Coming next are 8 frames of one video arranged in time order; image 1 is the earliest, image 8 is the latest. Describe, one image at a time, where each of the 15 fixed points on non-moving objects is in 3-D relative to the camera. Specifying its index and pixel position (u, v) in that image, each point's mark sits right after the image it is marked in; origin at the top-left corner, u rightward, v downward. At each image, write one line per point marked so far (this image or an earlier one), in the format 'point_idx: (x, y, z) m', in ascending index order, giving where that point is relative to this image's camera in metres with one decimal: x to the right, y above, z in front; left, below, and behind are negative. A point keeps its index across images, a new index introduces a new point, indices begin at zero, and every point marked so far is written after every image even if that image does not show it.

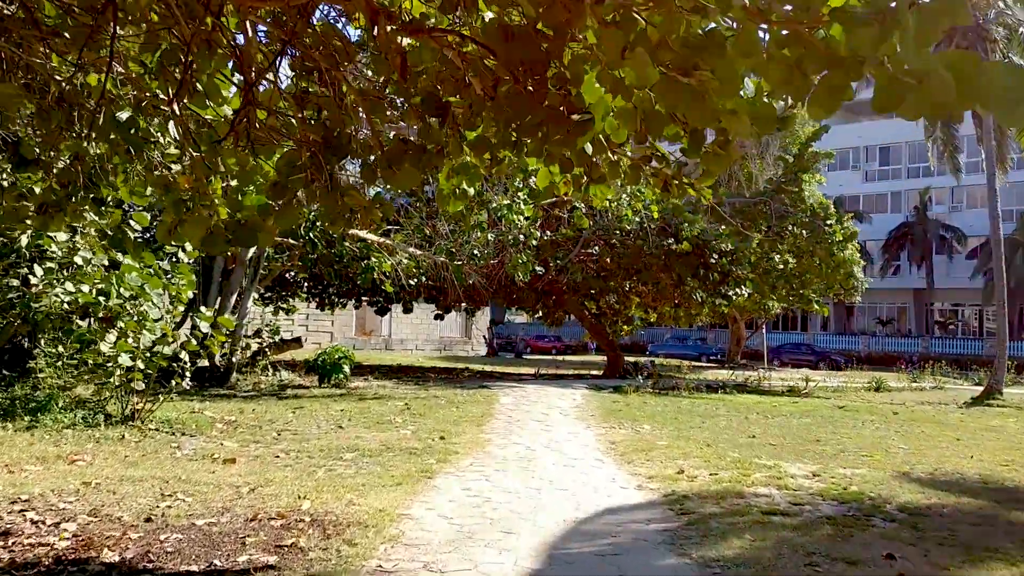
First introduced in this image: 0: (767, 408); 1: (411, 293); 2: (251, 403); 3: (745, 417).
0: (+3.5, -1.6, +13.6) m
1: (-1.8, -0.1, +18.0) m
2: (-2.8, -1.2, +10.7) m
3: (+2.8, -1.6, +12.0) m
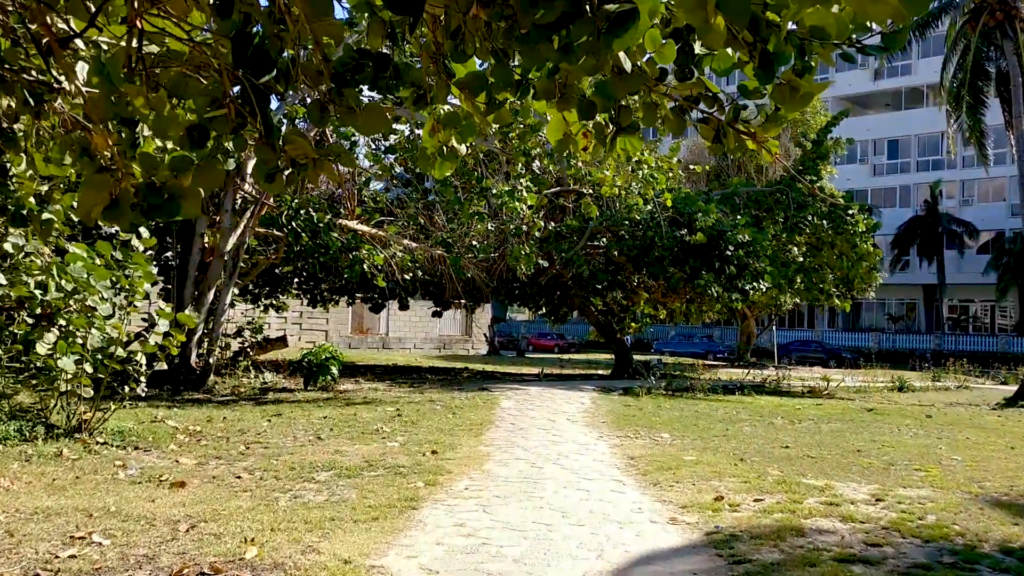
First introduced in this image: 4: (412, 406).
0: (+3.5, -1.6, +12.5) m
1: (-1.8, 0.0, +17.0) m
2: (-2.8, -1.2, +9.7) m
3: (+2.8, -1.5, +10.9) m
4: (-1.1, -1.3, +10.7) m
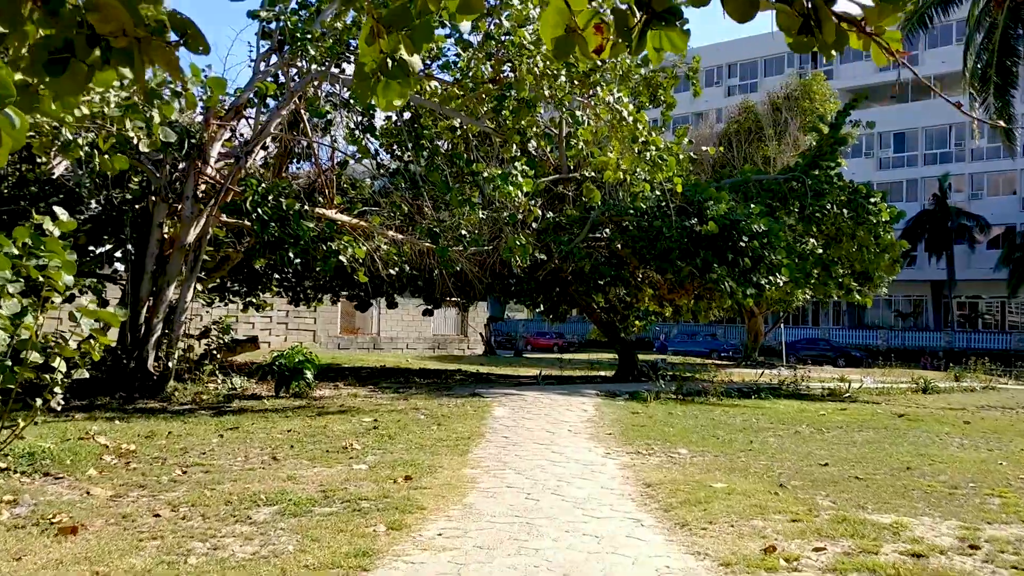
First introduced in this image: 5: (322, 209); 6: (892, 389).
0: (+3.4, -1.5, +11.3) m
1: (-1.8, +0.1, +15.7) m
2: (-2.9, -1.1, +8.4) m
3: (+2.8, -1.4, +9.7) m
4: (-1.1, -1.2, +9.5) m
5: (-2.3, +1.0, +12.2) m
6: (+6.2, -1.6, +16.2) m
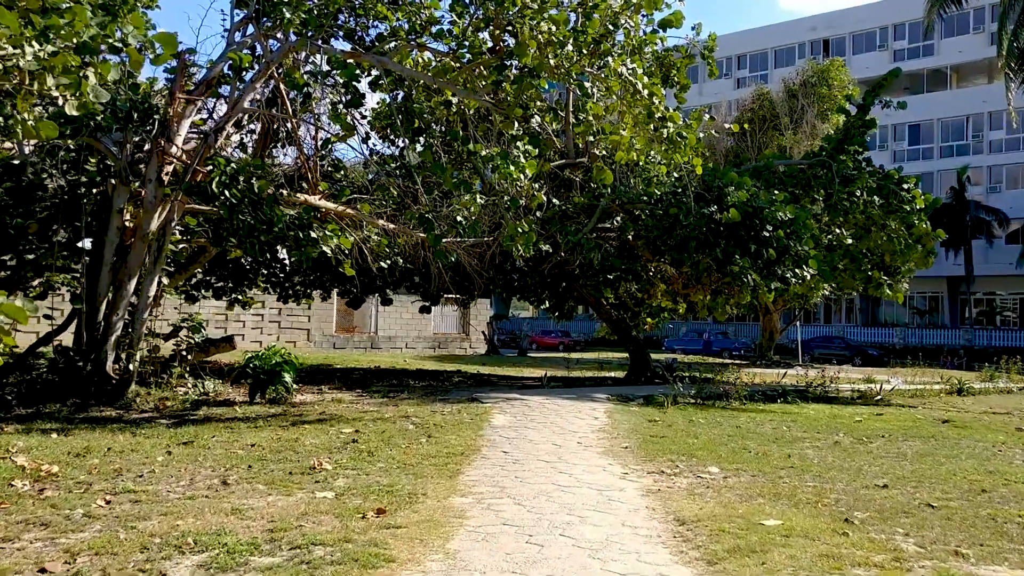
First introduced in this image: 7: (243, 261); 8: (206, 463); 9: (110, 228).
0: (+3.5, -1.4, +10.1) m
1: (-1.8, +0.1, +14.6) m
2: (-2.9, -1.1, +7.3) m
3: (+2.8, -1.3, +8.5) m
4: (-1.1, -1.2, +8.3) m
5: (-2.3, +1.0, +11.0) m
6: (+6.2, -1.6, +15.0) m
7: (-4.0, +0.4, +14.9) m
8: (-1.9, -1.1, +6.2) m
9: (-3.9, +0.6, +9.6) m
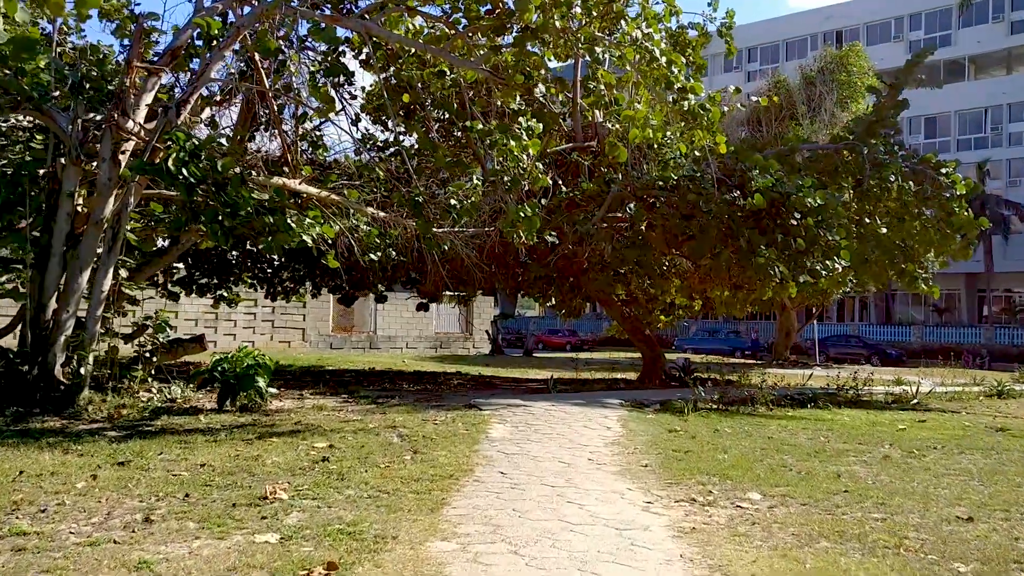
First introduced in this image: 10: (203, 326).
0: (+3.5, -1.3, +9.0) m
1: (-1.8, +0.2, +13.5) m
2: (-2.9, -1.0, +6.2) m
3: (+2.8, -1.3, +7.3) m
4: (-1.1, -1.1, +7.2) m
5: (-2.3, +1.1, +9.9) m
6: (+6.3, -1.5, +13.9) m
7: (-4.0, +0.5, +13.8) m
8: (-1.9, -1.0, +5.1) m
9: (-3.9, +0.6, +8.5) m
10: (-6.1, -0.8, +19.7) m
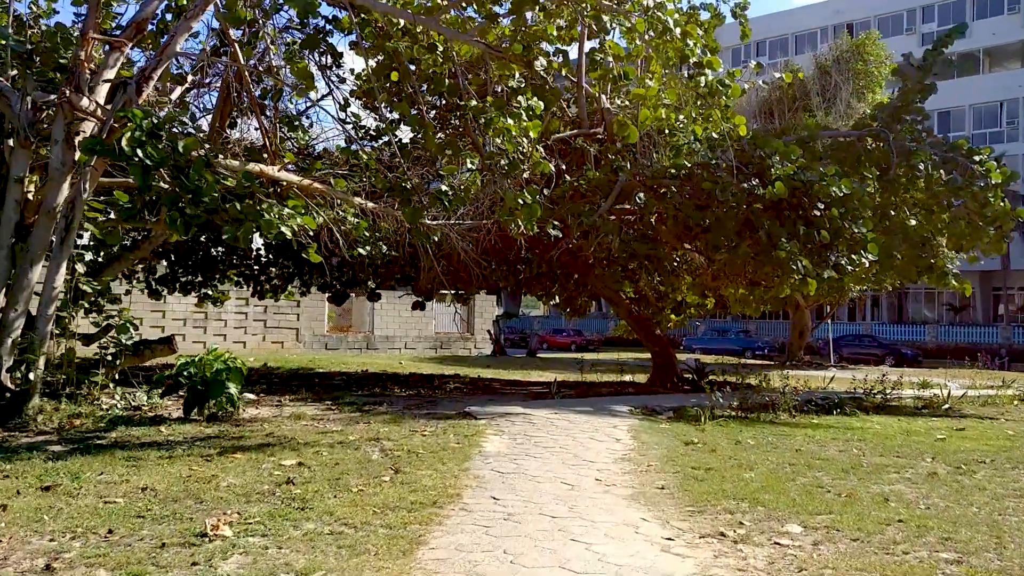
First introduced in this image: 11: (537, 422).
0: (+3.5, -1.3, +8.1) m
1: (-1.8, +0.2, +12.6) m
2: (-2.9, -1.0, +5.3) m
3: (+2.8, -1.2, +6.5) m
4: (-1.1, -1.1, +6.3) m
5: (-2.3, +1.1, +9.1) m
6: (+6.3, -1.4, +13.0) m
7: (-4.0, +0.5, +12.9) m
8: (-1.9, -1.0, +4.2) m
9: (-3.9, +0.7, +7.7) m
10: (-6.1, -0.7, +18.8) m
11: (+0.2, -1.1, +8.1) m
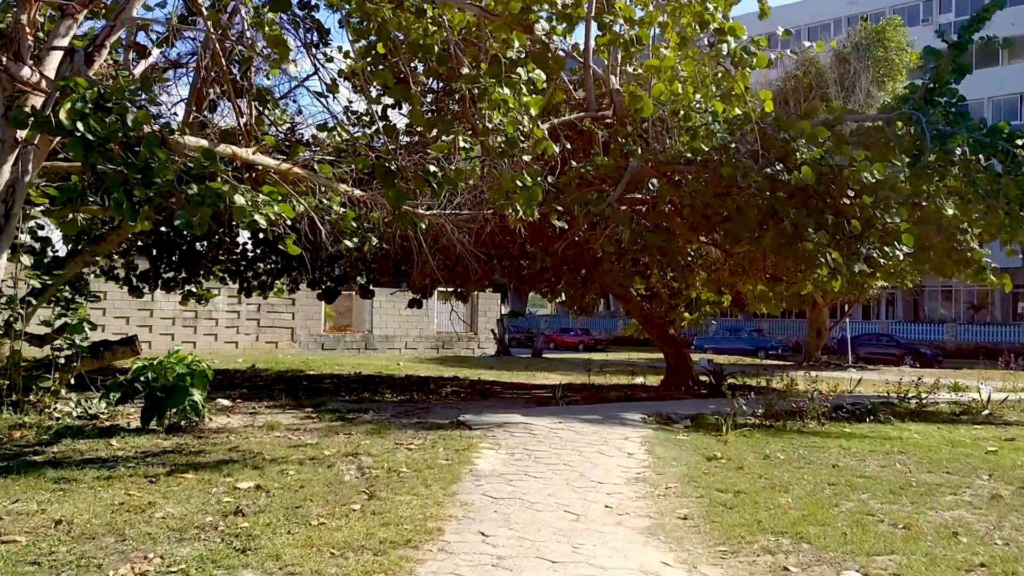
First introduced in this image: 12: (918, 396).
0: (+3.5, -1.2, +7.2) m
1: (-1.7, +0.3, +11.7) m
2: (-2.9, -1.0, +4.5) m
3: (+2.7, -1.2, +5.5) m
4: (-1.2, -1.0, +5.5) m
5: (-2.3, +1.2, +8.2) m
6: (+6.3, -1.4, +12.0) m
7: (-3.9, +0.5, +12.1) m
8: (-2.0, -1.0, +3.4) m
9: (-3.9, +0.7, +6.8) m
10: (-6.0, -0.7, +18.0) m
11: (+0.2, -1.0, +7.2) m
12: (+4.6, -1.2, +11.4) m
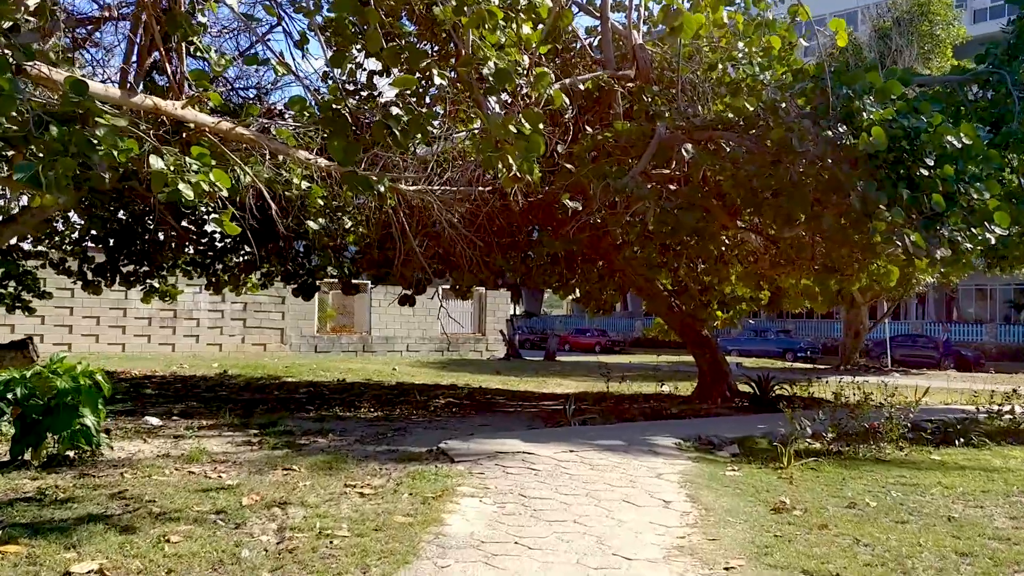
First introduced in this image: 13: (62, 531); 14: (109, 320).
0: (+3.4, -1.2, +5.3) m
1: (-1.7, +0.3, +10.0) m
2: (-3.0, -0.9, +2.7) m
3: (+2.7, -1.1, +3.7) m
4: (-1.2, -1.0, +3.7) m
5: (-2.3, +1.2, +6.4) m
6: (+6.4, -1.3, +10.1) m
7: (-3.9, +0.6, +10.3) m
8: (-2.1, -0.9, +1.6) m
9: (-3.9, +0.8, +5.1) m
10: (-5.8, -0.6, +16.3) m
11: (+0.2, -1.0, +5.4) m
12: (+4.7, -1.2, +9.5) m
13: (-1.8, -1.0, +3.9) m
14: (-6.5, -0.5, +16.1) m
